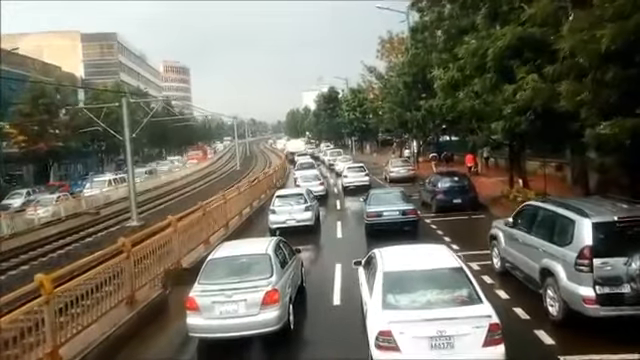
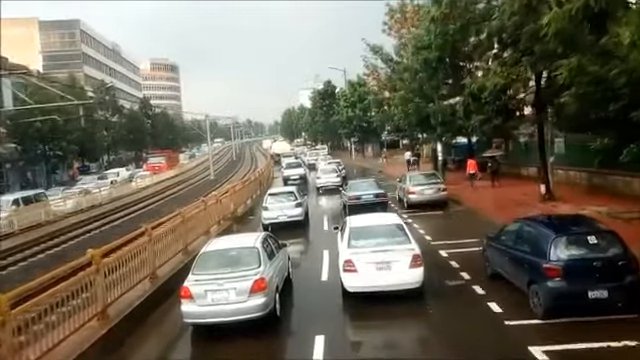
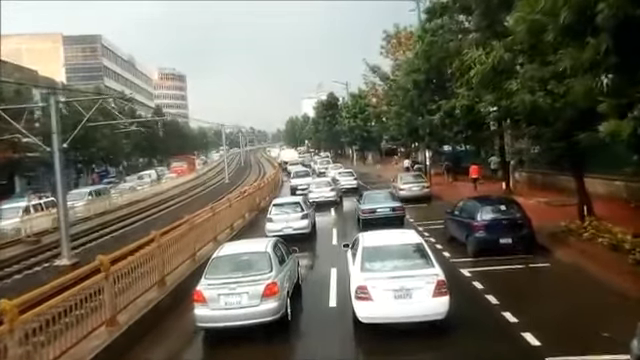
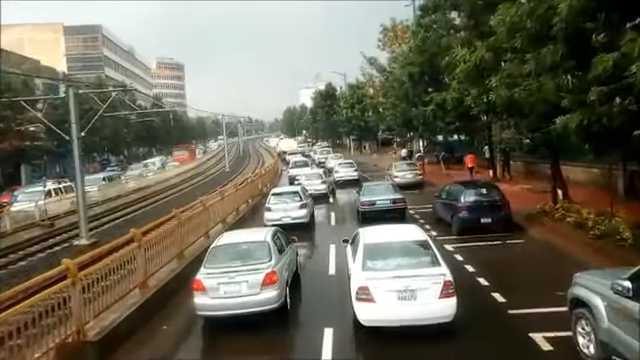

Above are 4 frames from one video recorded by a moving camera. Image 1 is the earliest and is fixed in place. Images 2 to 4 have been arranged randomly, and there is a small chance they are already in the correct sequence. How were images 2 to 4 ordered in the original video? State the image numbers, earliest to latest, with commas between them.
4, 3, 2
